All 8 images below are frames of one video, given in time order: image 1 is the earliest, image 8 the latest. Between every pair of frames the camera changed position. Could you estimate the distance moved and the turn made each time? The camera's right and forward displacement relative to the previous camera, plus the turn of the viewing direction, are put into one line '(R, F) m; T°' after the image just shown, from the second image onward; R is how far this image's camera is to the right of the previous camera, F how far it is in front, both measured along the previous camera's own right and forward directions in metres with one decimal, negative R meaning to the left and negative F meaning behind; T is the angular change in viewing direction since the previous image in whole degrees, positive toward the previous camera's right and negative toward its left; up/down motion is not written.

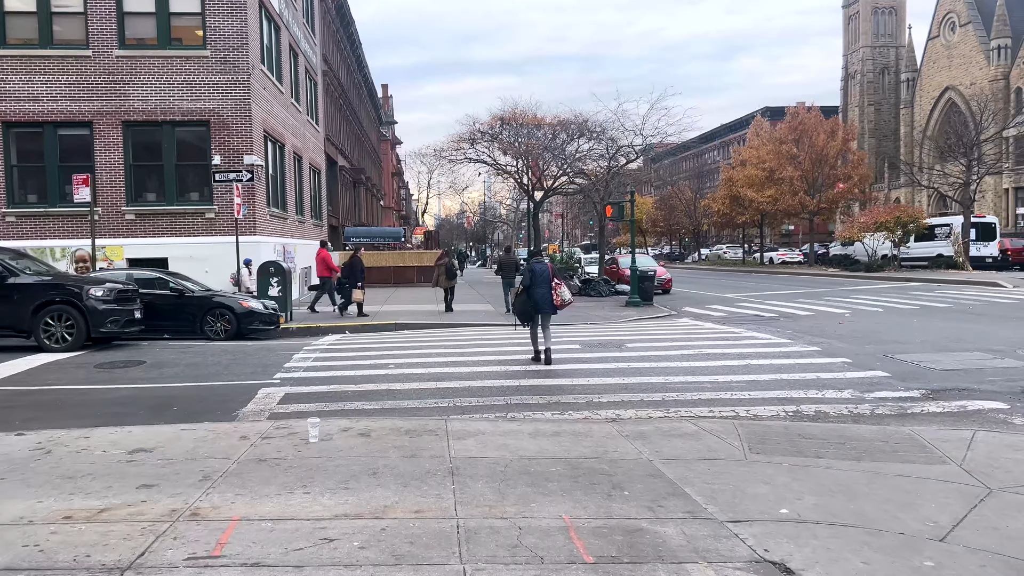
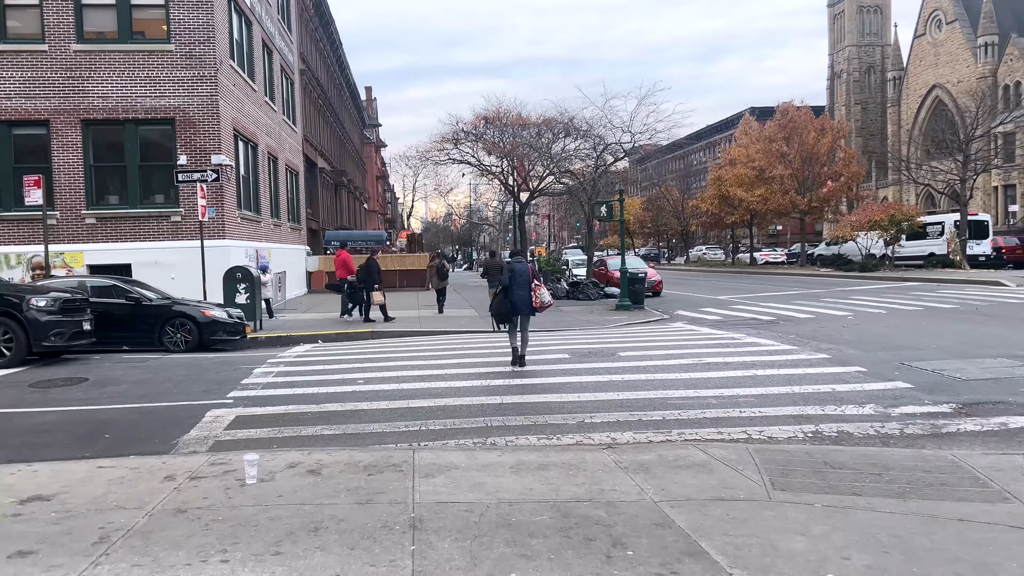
(+0.1, +1.0) m; +1°
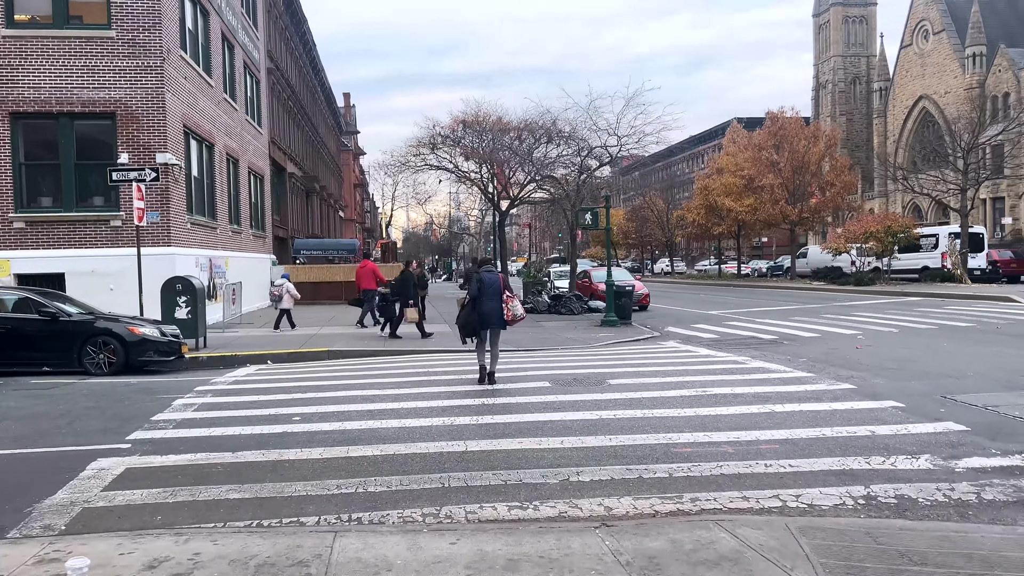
(+0.1, +1.6) m; +1°
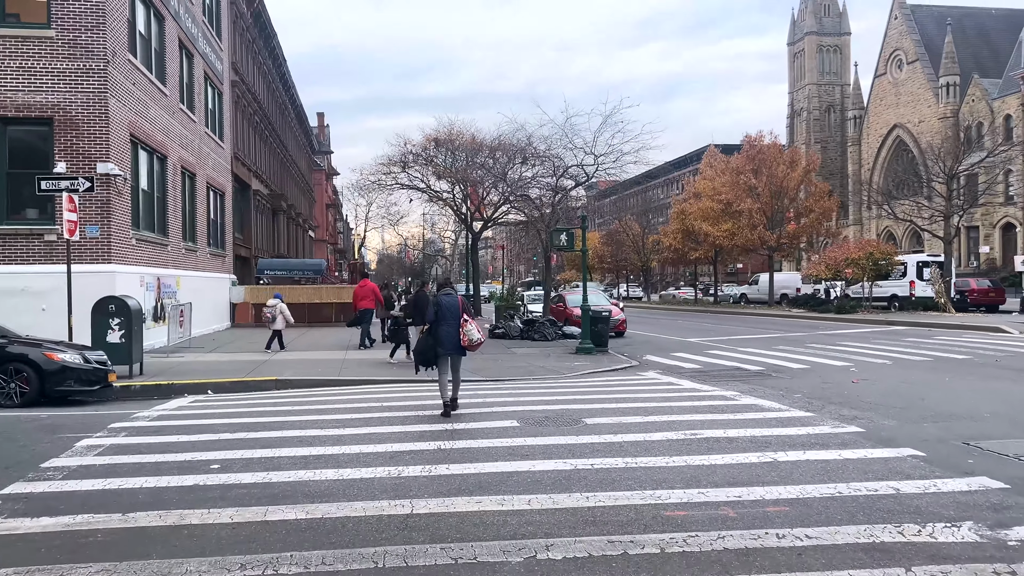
(+0.1, +1.1) m; +2°
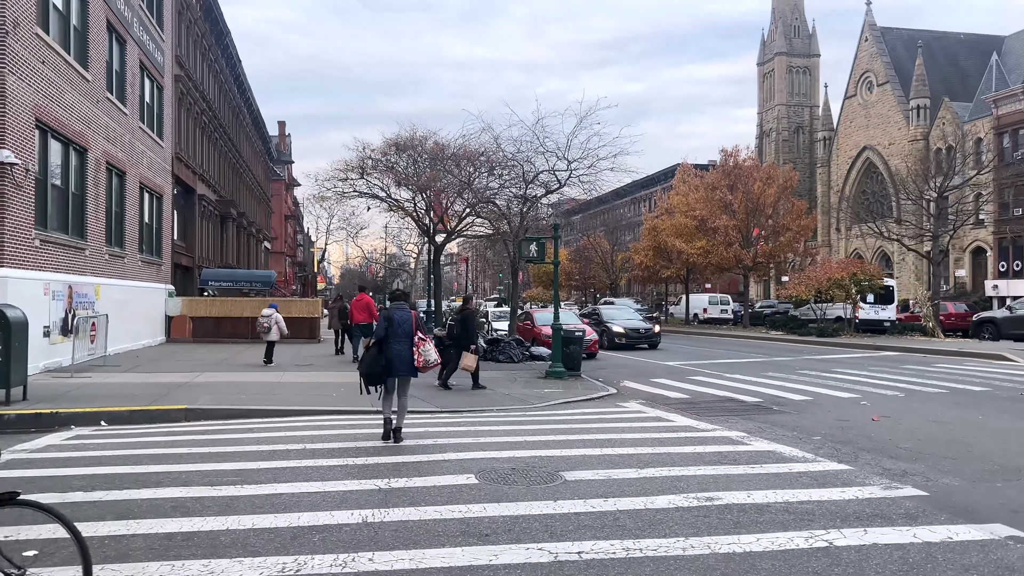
(0.0, +1.9) m; +2°
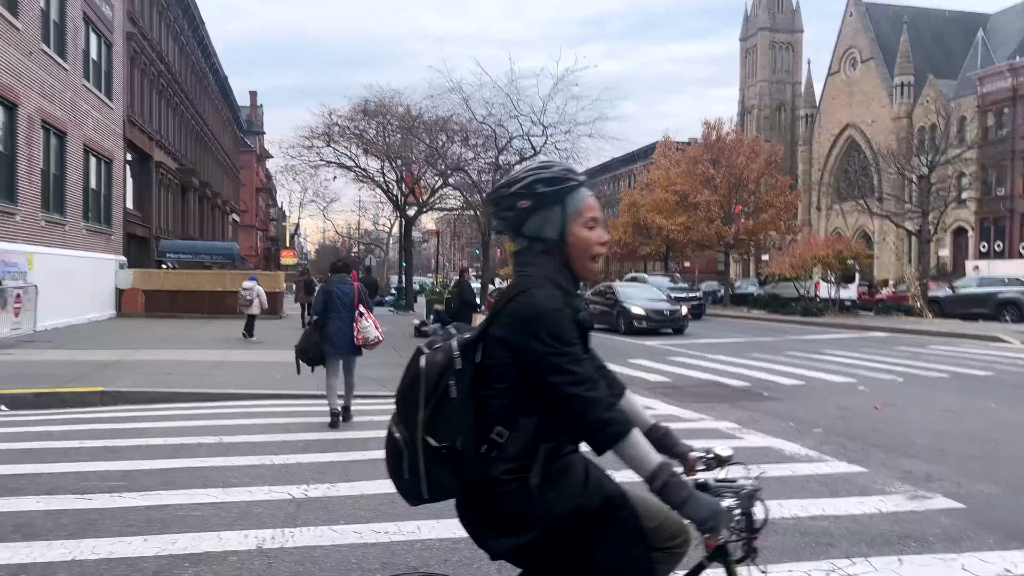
(+0.2, +1.2) m; +2°
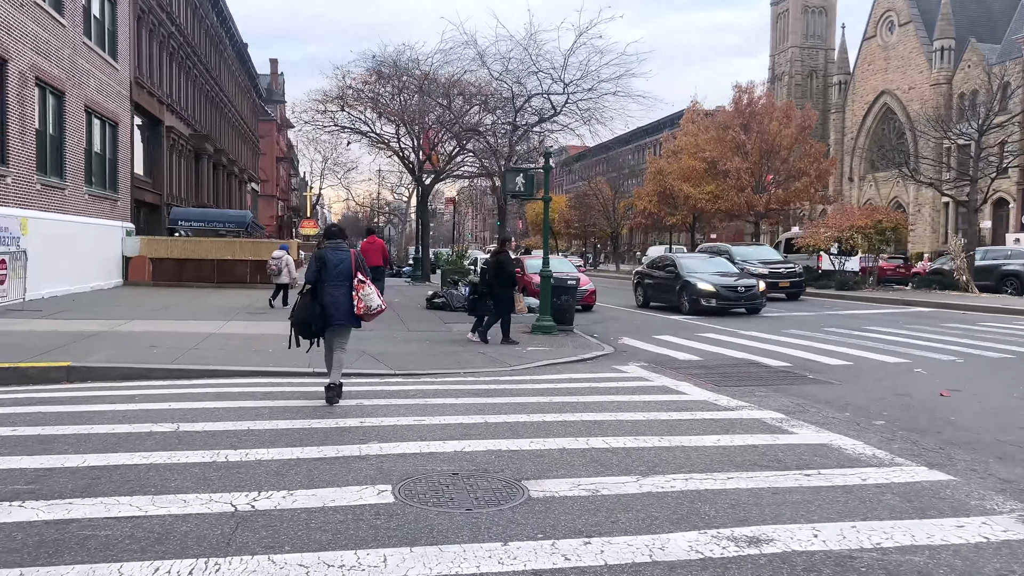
(+0.1, +1.1) m; -2°
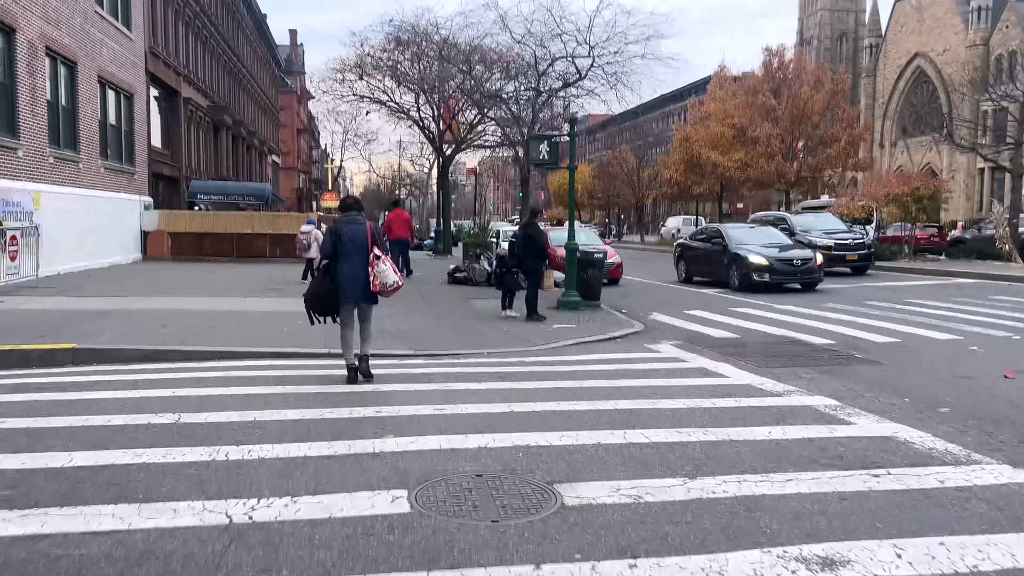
(0.0, +0.5) m; -2°
